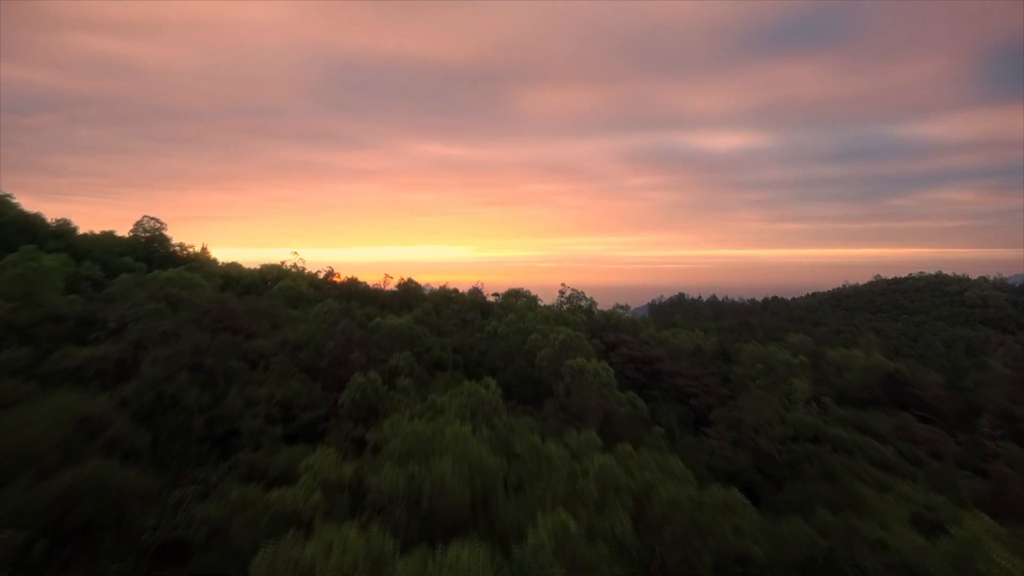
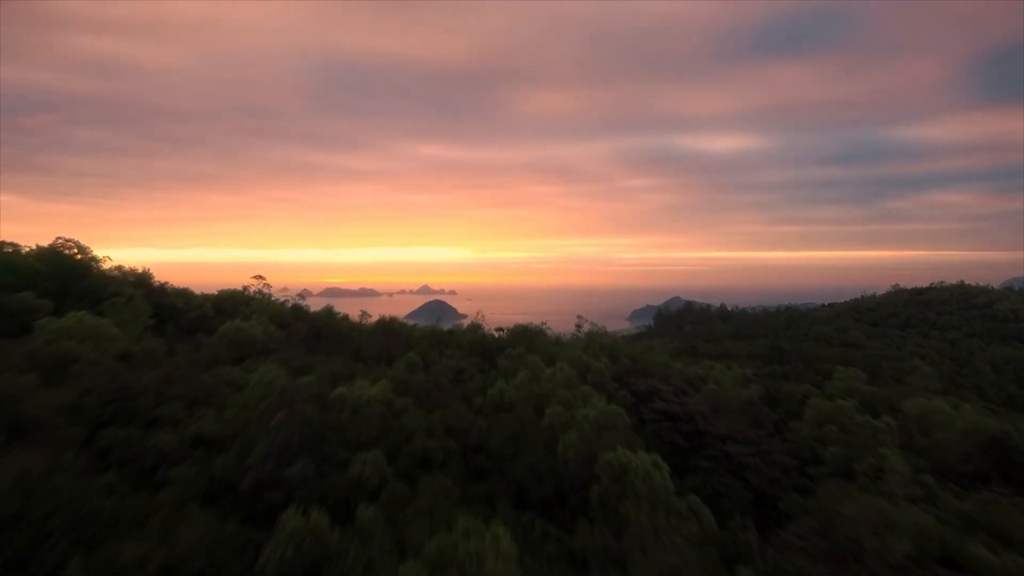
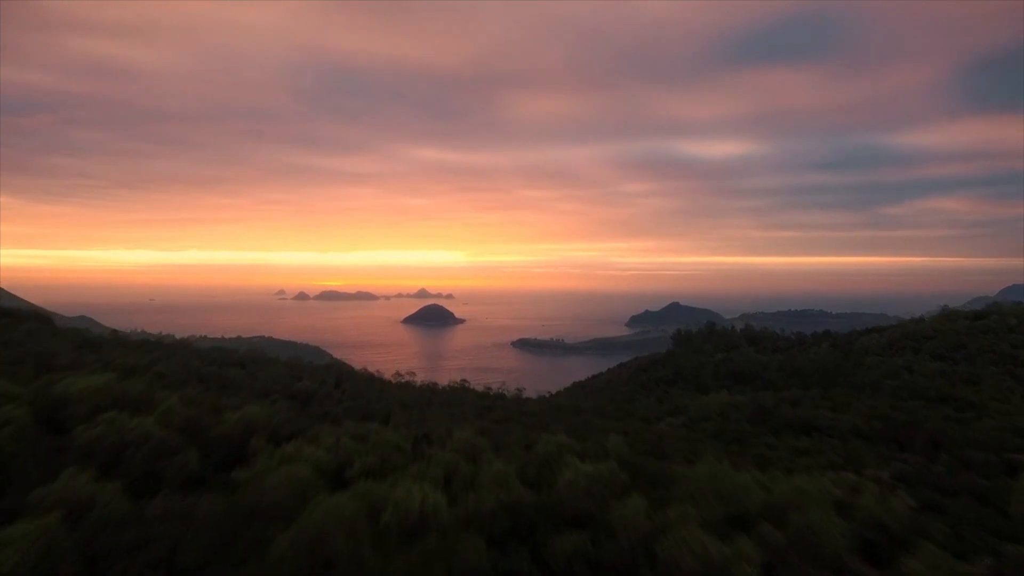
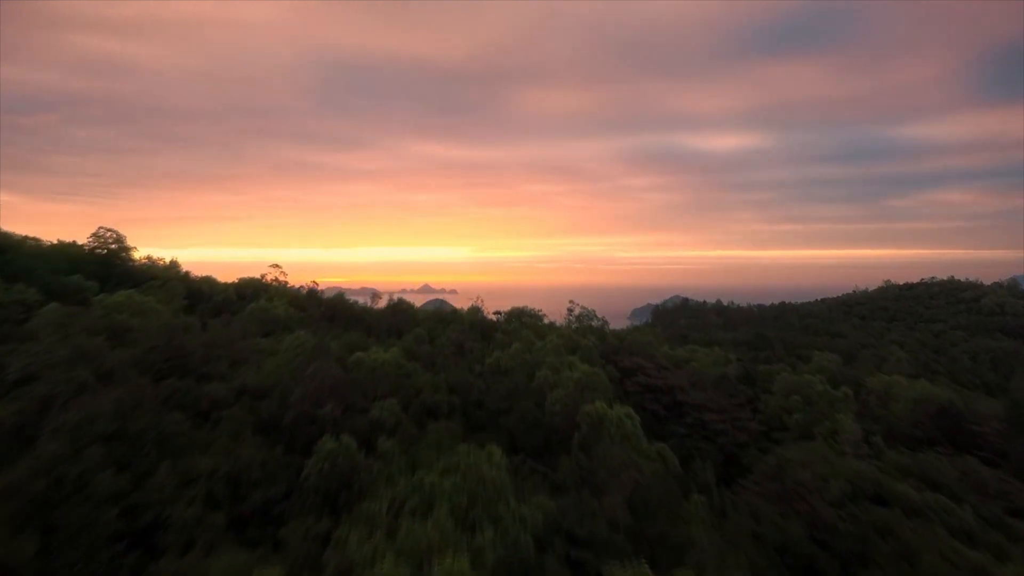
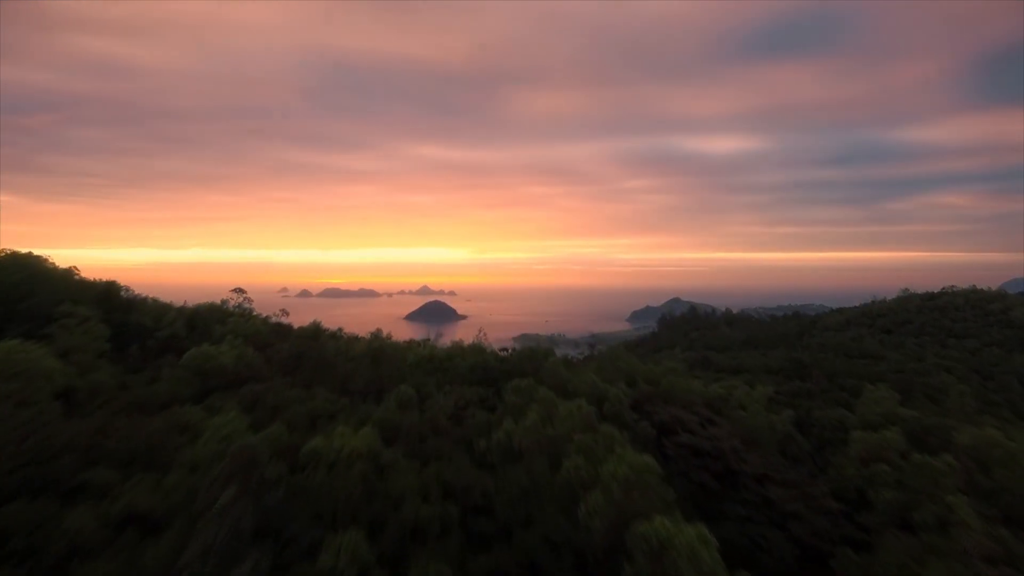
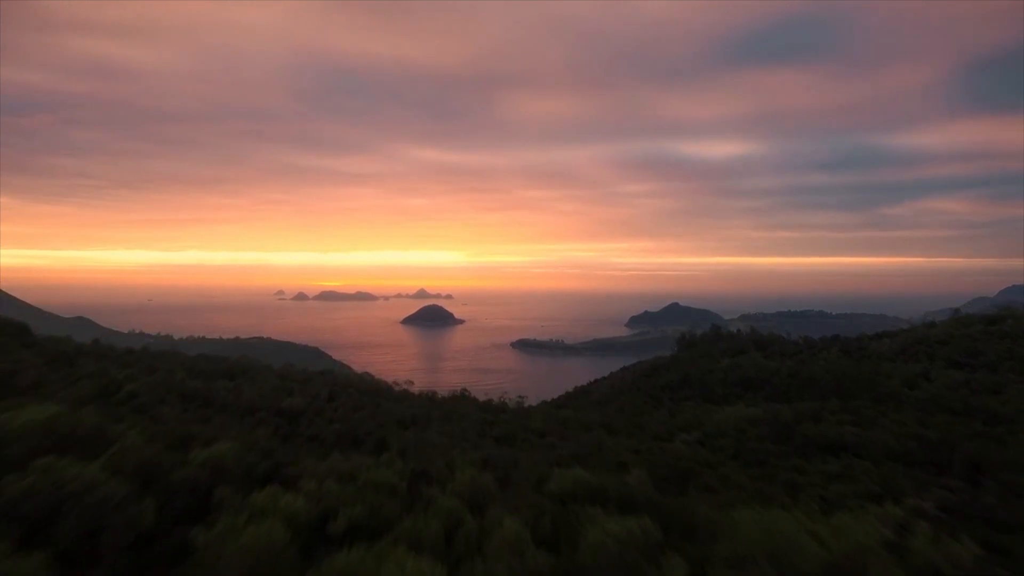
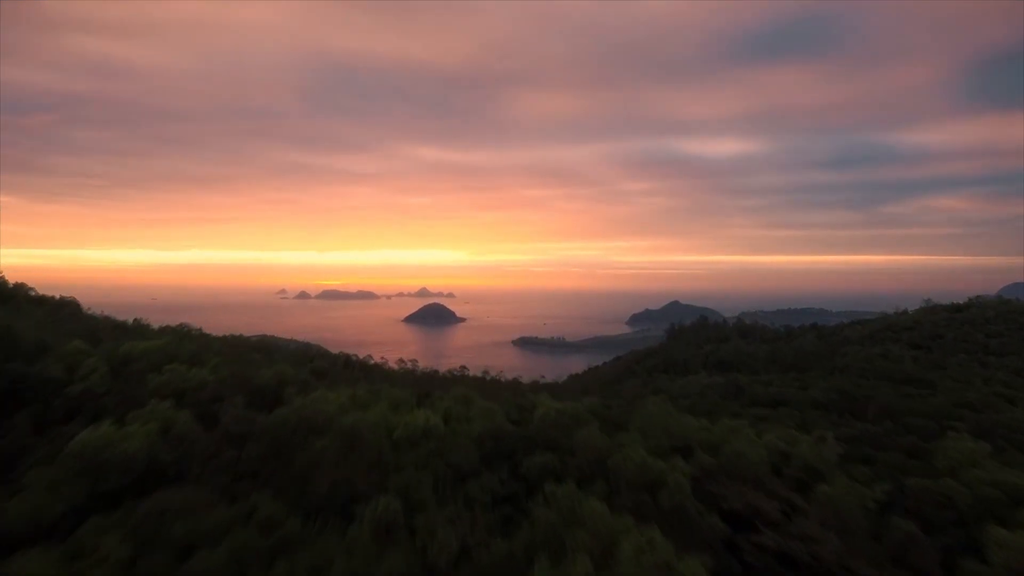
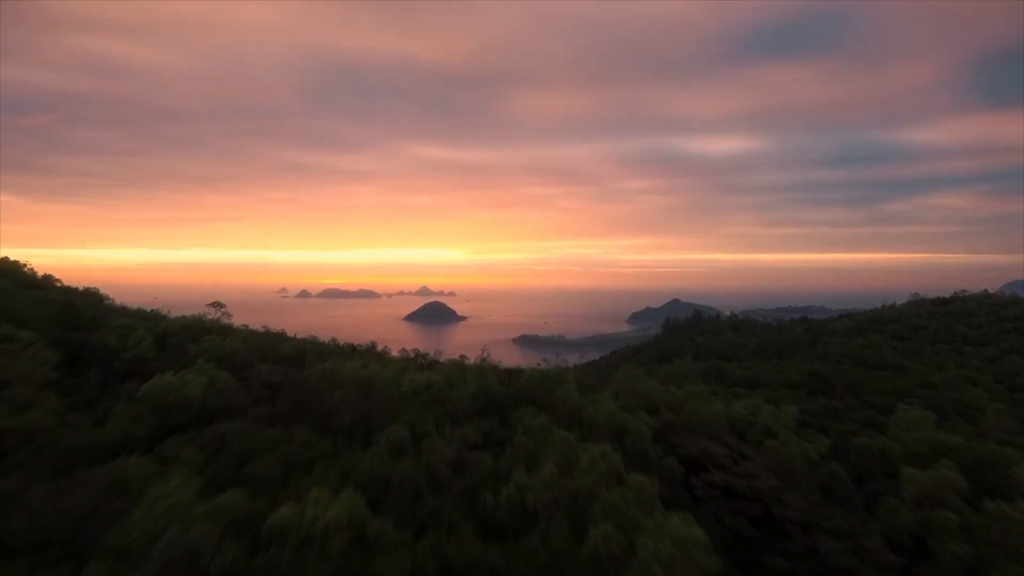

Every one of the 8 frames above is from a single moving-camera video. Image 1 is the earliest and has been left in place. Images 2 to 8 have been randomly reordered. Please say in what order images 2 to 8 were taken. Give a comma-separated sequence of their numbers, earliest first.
4, 2, 5, 8, 7, 3, 6
